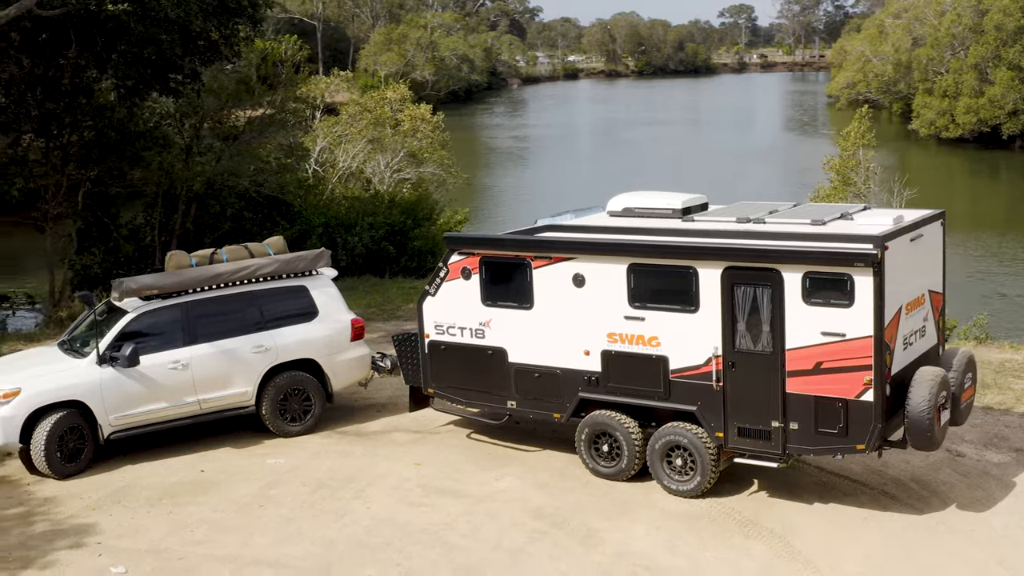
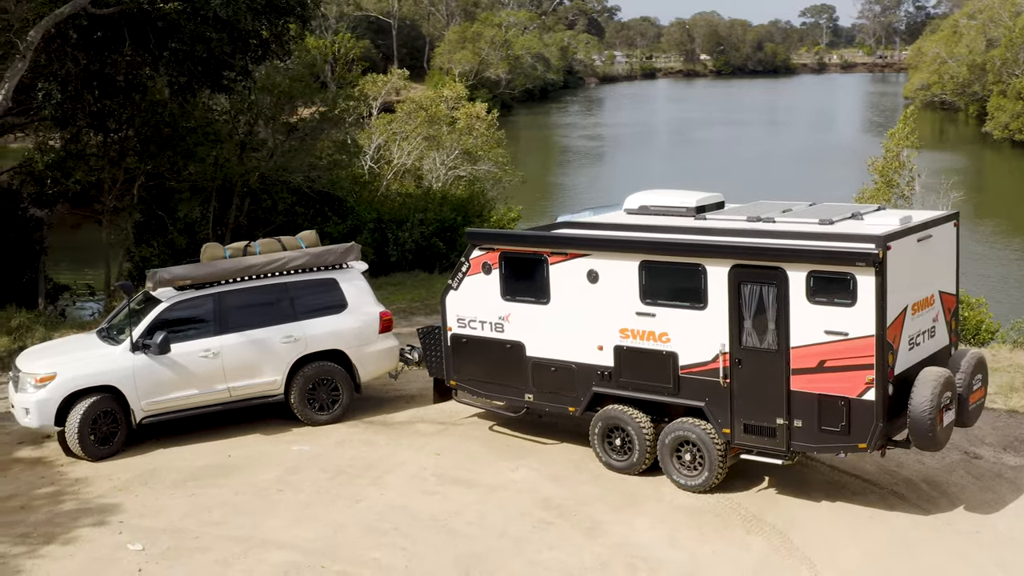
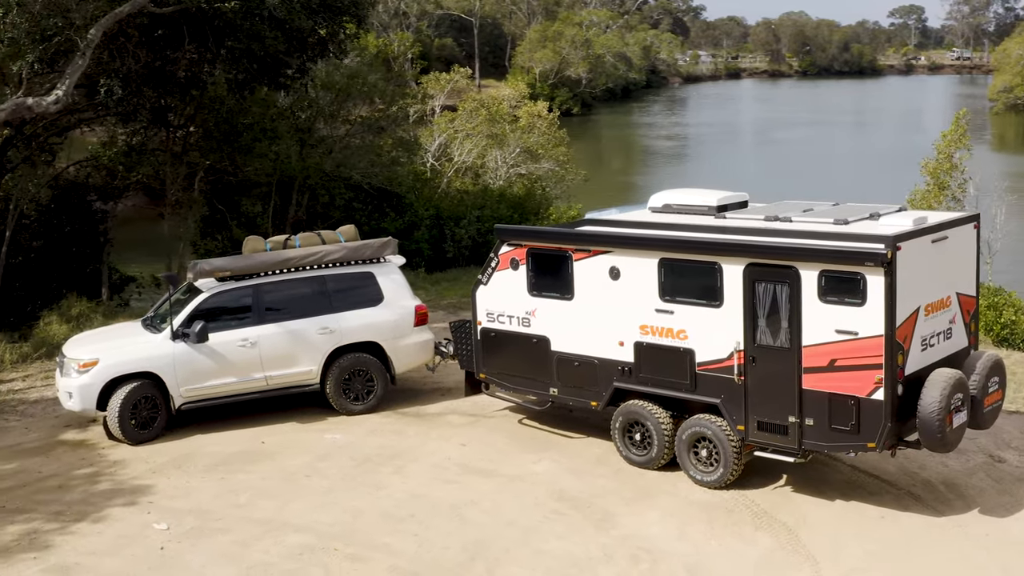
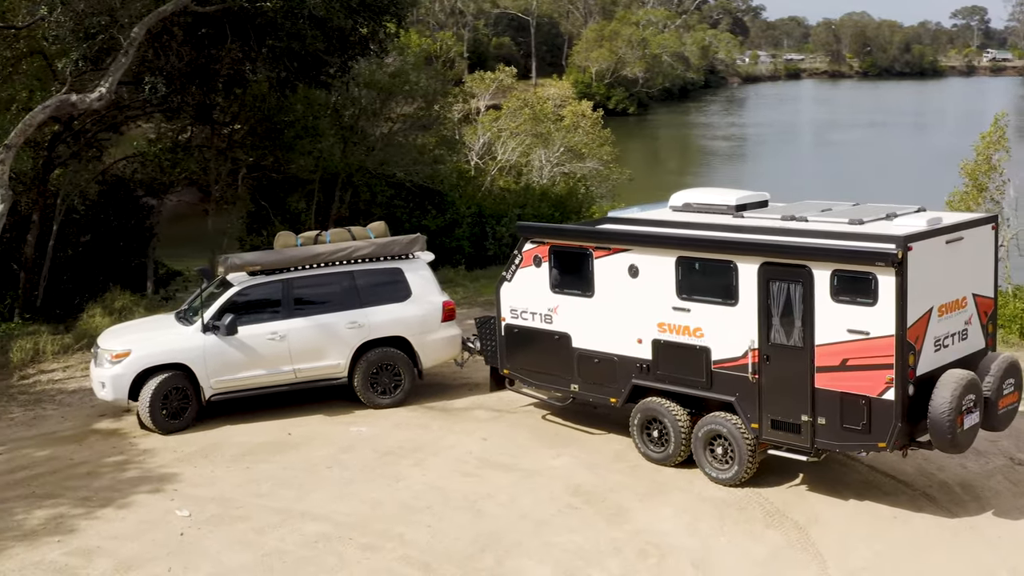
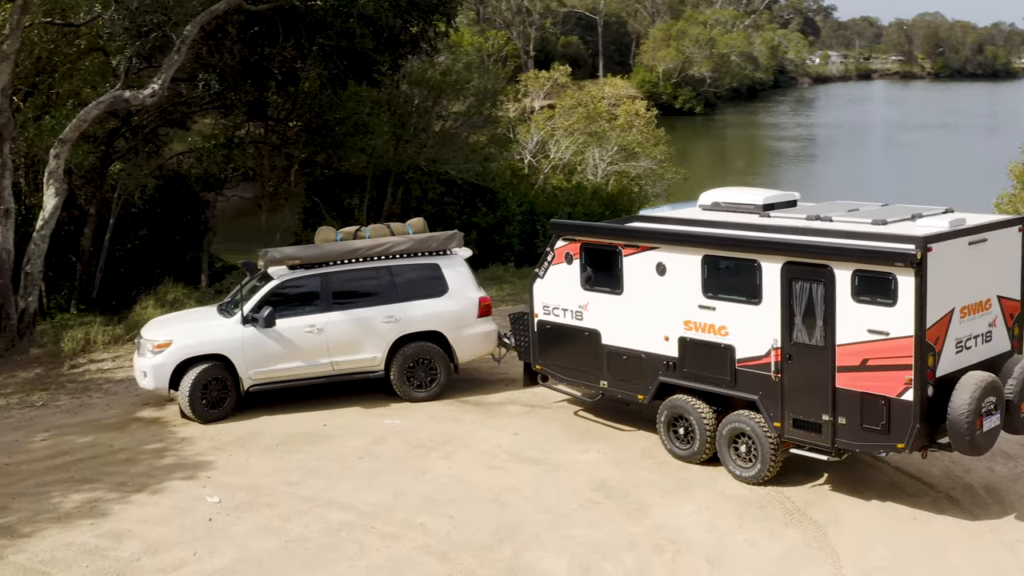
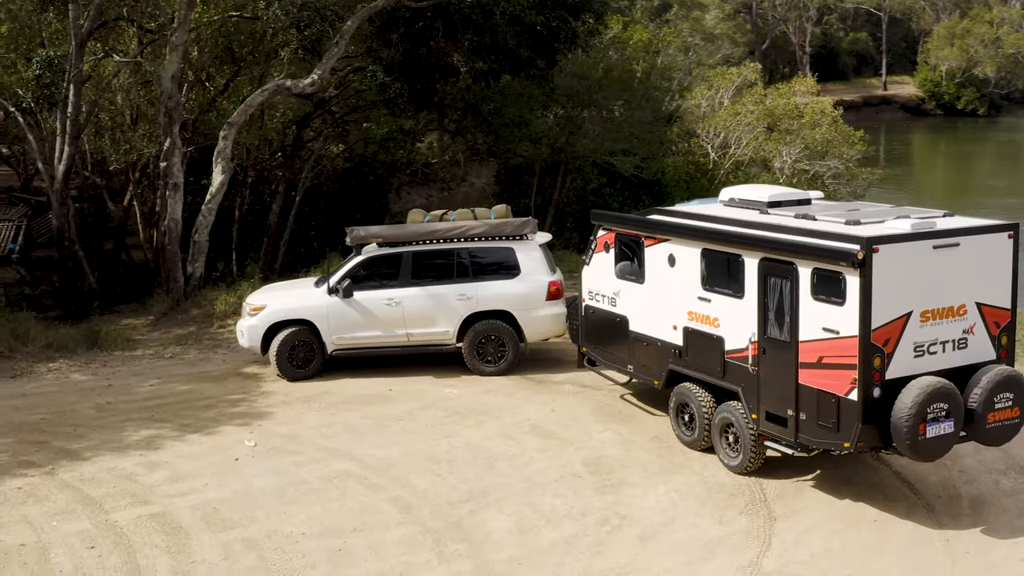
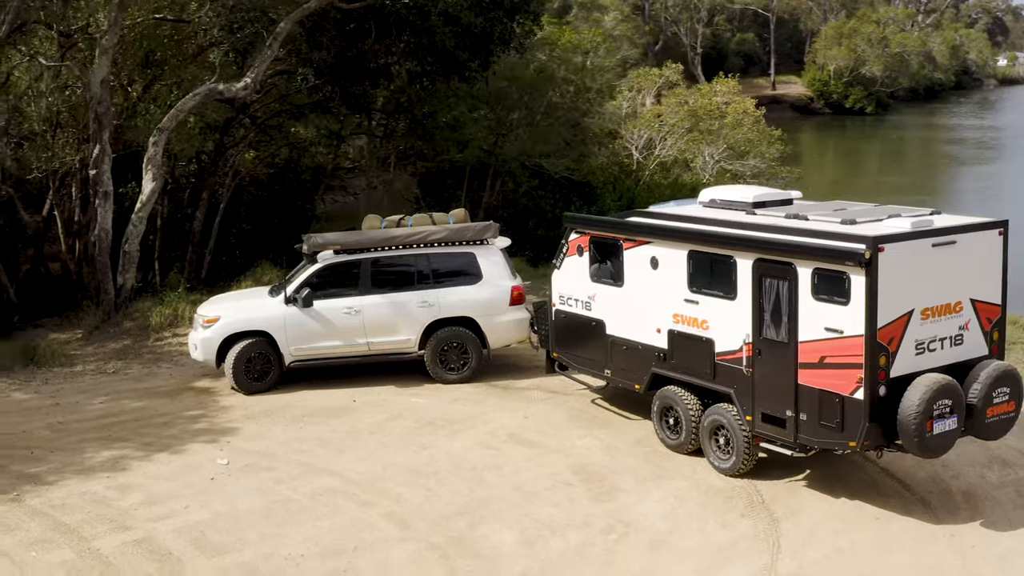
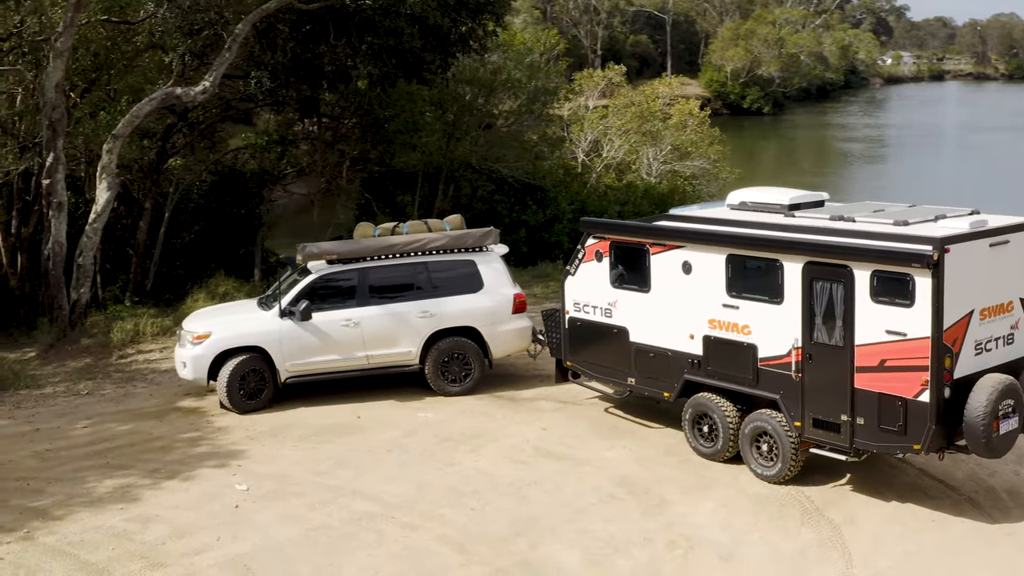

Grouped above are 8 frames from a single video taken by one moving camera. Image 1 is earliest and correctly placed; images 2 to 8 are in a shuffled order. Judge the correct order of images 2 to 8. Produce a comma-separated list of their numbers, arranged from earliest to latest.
2, 3, 4, 5, 8, 7, 6
